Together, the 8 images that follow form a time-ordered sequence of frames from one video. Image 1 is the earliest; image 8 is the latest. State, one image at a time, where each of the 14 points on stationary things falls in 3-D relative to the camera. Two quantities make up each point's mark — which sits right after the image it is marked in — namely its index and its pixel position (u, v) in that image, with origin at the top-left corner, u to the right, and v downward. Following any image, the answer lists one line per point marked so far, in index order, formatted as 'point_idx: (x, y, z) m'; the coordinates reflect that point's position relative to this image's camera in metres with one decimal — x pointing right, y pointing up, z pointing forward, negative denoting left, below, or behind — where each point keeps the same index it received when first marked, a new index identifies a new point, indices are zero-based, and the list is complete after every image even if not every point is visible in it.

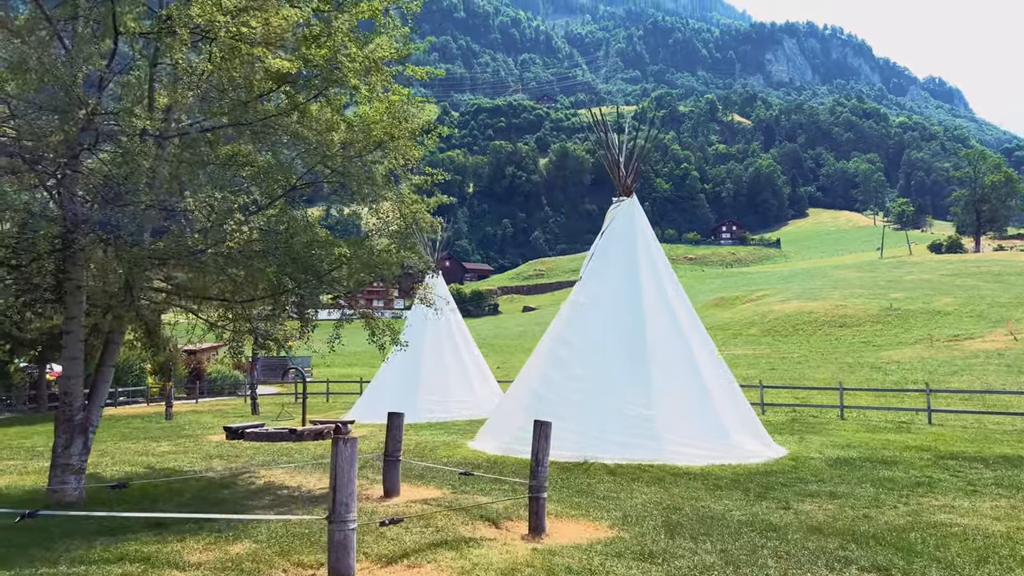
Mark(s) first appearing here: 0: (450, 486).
0: (-0.6, -2.2, +8.6) m
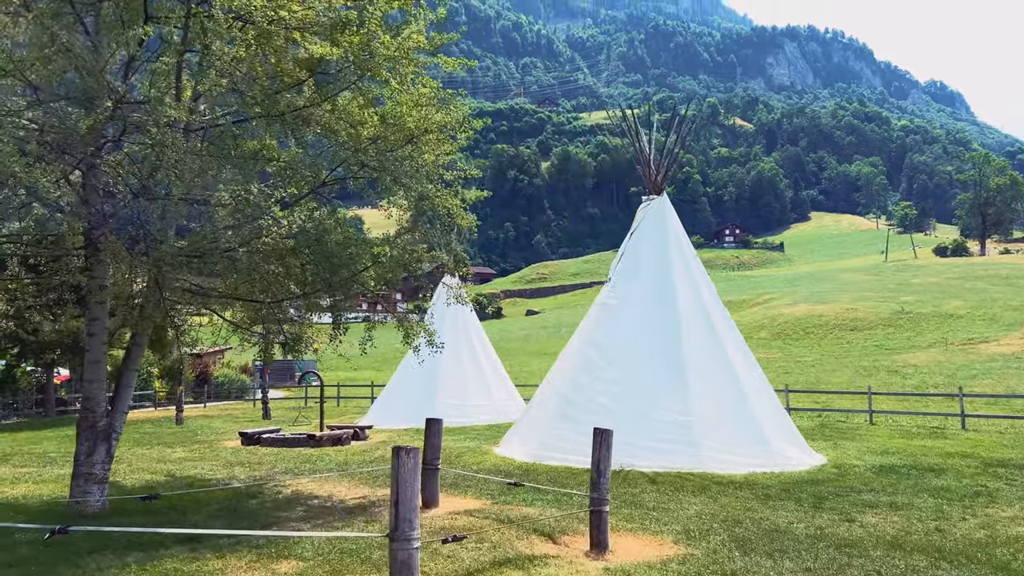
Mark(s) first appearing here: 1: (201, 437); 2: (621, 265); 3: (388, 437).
0: (-0.2, -2.2, +8.2) m
1: (-6.9, -3.3, +16.8) m
2: (+1.8, +0.4, +12.7) m
3: (-2.5, -3.0, +15.3) m
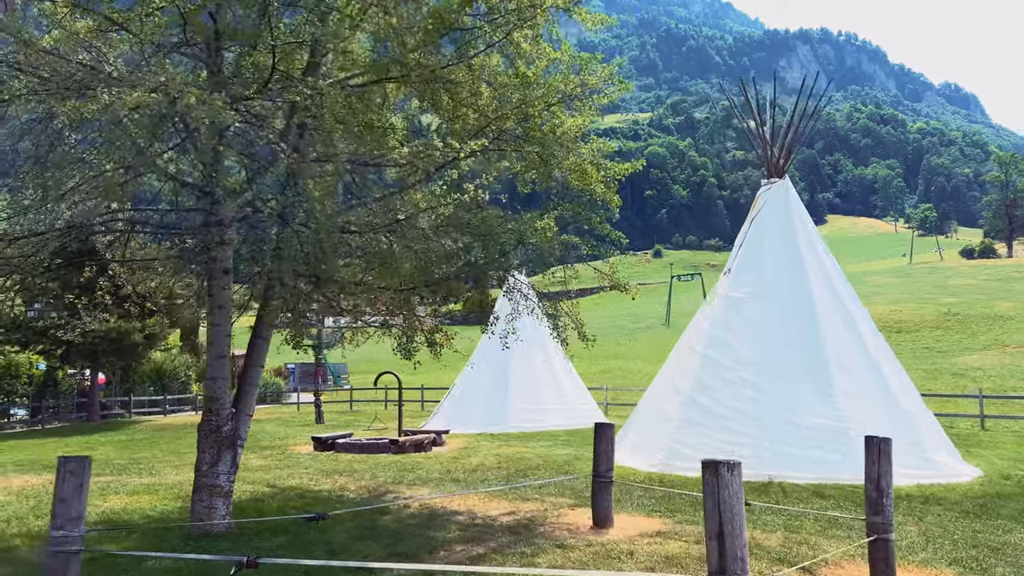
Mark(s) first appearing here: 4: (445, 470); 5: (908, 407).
0: (+1.4, -2.1, +7.1) m
1: (-5.2, -3.2, +15.8) m
2: (+3.5, +0.5, +11.6) m
3: (-0.8, -2.9, +14.2) m
4: (-0.9, -2.6, +10.8) m
5: (+5.3, -1.6, +10.2) m
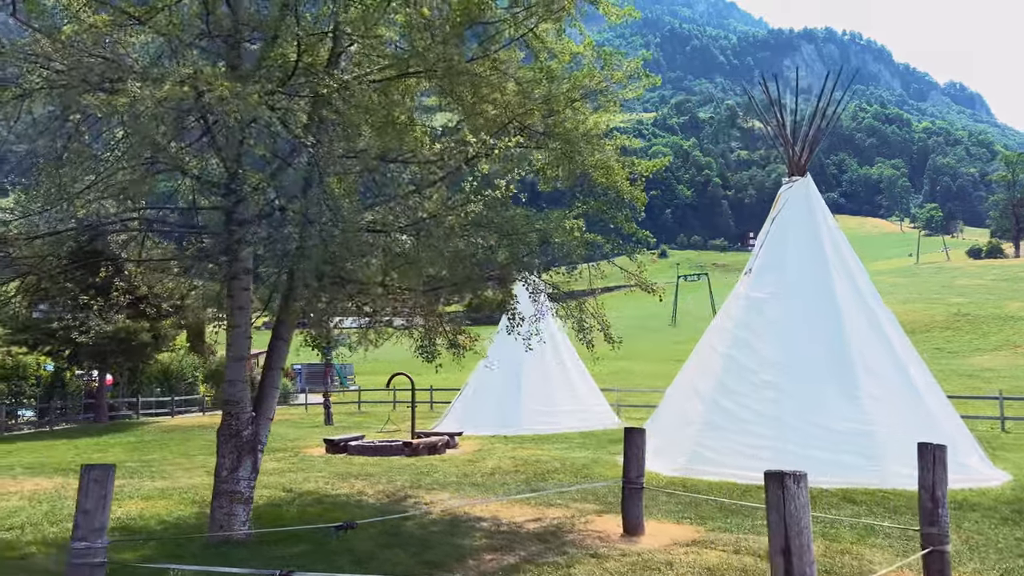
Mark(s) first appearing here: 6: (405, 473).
0: (+1.6, -2.1, +6.9) m
1: (-4.9, -3.2, +15.7) m
2: (+3.7, +0.5, +11.4) m
3: (-0.5, -2.9, +14.0) m
4: (-0.7, -2.6, +10.6) m
5: (+5.5, -1.6, +10.0) m
6: (-1.5, -2.5, +10.4) m
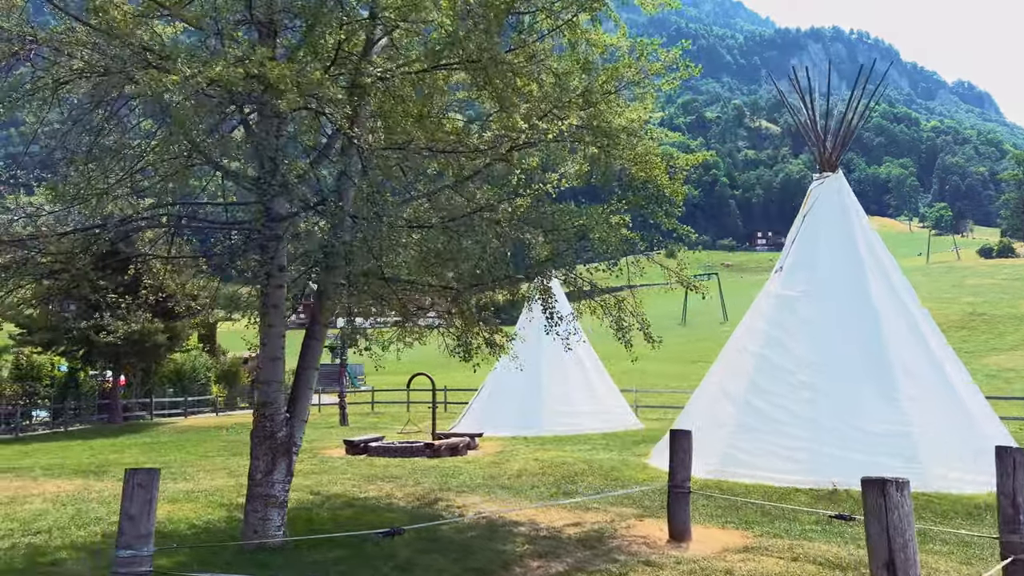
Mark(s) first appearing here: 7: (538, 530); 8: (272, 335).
0: (+2.0, -2.1, +6.7) m
1: (-4.5, -3.2, +15.5) m
2: (+4.1, +0.5, +11.1) m
3: (-0.1, -2.9, +13.8) m
4: (-0.3, -2.6, +10.4) m
5: (+5.9, -1.6, +9.8) m
6: (-1.1, -2.5, +10.2) m
7: (+0.2, -2.1, +6.7) m
8: (-2.0, -0.4, +6.2) m
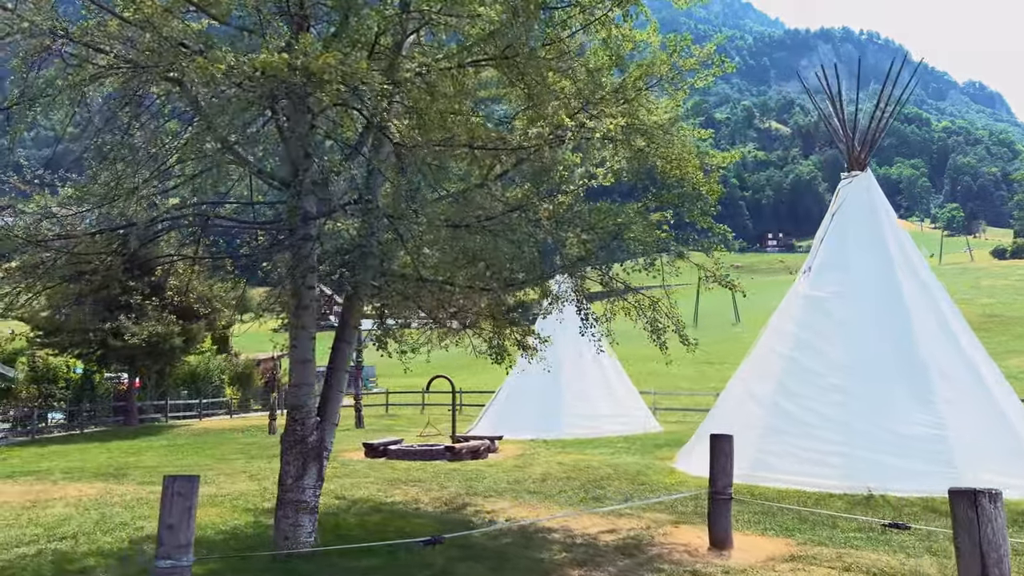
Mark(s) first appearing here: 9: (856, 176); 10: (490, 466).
0: (+2.3, -2.1, +6.5) m
1: (-4.1, -3.2, +15.4) m
2: (+4.4, +0.5, +10.9) m
3: (+0.3, -2.9, +13.7) m
4: (0.0, -2.6, +10.3) m
5: (+6.2, -1.6, +9.6) m
6: (-0.8, -2.5, +10.0) m
7: (+0.5, -2.1, +6.5) m
8: (-1.7, -0.4, +6.1) m
9: (+5.0, +1.6, +11.2) m
10: (-0.3, -2.7, +11.7) m
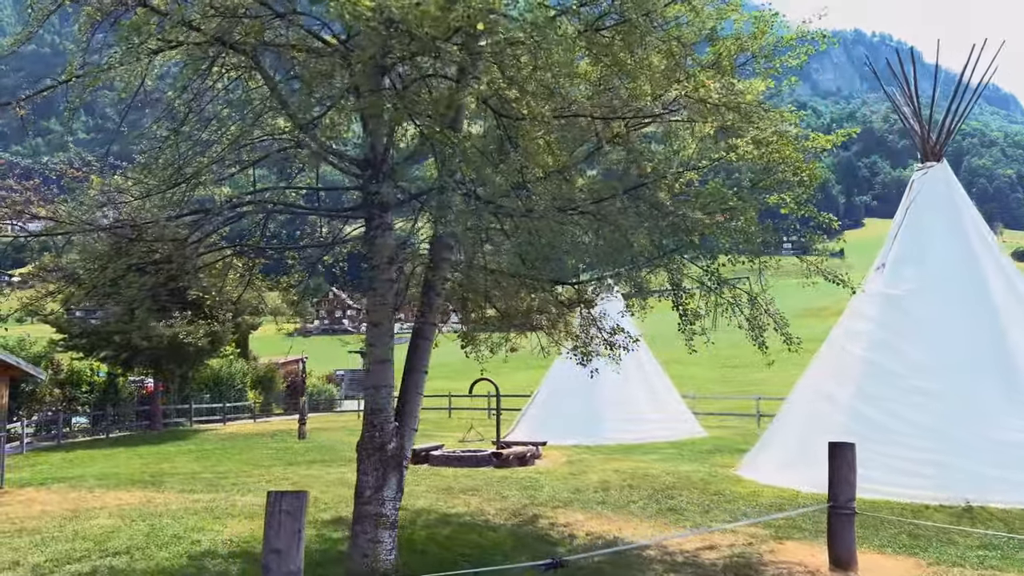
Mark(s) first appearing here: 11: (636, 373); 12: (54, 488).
0: (+3.0, -2.0, +5.9) m
1: (-3.2, -3.2, +14.9) m
2: (+5.2, +0.5, +10.3) m
3: (+1.1, -2.9, +13.1) m
4: (+0.8, -2.5, +9.7) m
5: (+7.0, -1.5, +8.9) m
6: (0.0, -2.5, +9.5) m
7: (+1.2, -2.0, +5.9) m
8: (-1.0, -0.3, +5.5) m
9: (+5.8, +1.7, +10.6) m
10: (+0.5, -2.7, +11.2) m
11: (+2.7, -1.9, +16.5) m
12: (-6.3, -2.8, +10.6) m
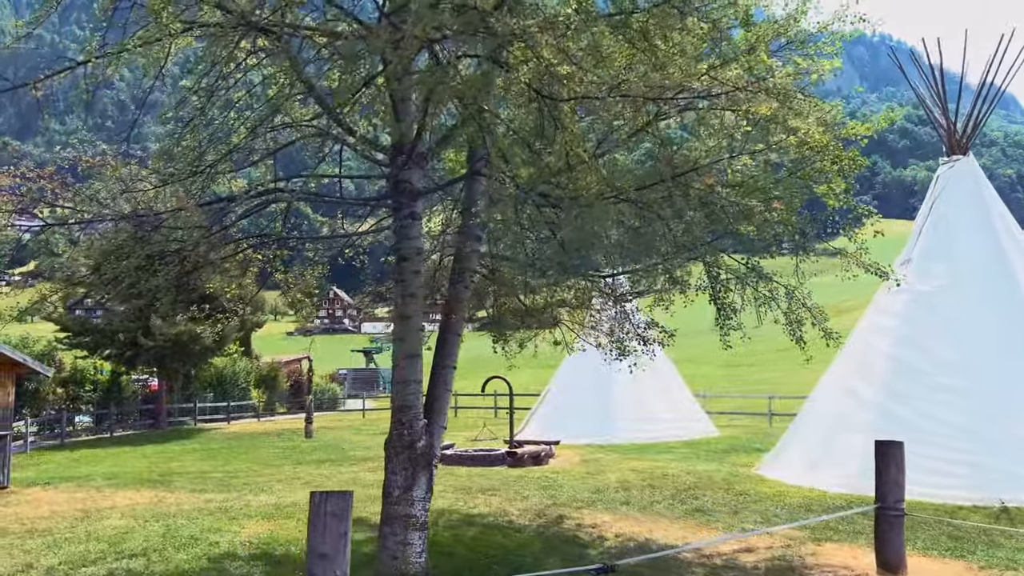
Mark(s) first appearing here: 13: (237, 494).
0: (+3.2, -2.0, +5.7) m
1: (-3.0, -3.1, +14.7) m
2: (+5.4, +0.6, +10.1) m
3: (+1.3, -2.8, +12.9) m
4: (+1.0, -2.5, +9.5) m
5: (+7.2, -1.5, +8.7) m
6: (+0.2, -2.4, +9.2) m
7: (+1.5, -2.0, +5.7) m
8: (-0.7, -0.3, +5.3) m
9: (+6.0, +1.7, +10.4) m
10: (+0.7, -2.6, +11.0) m
11: (+2.9, -1.8, +16.3) m
12: (-6.1, -2.7, +10.4) m
13: (-3.3, -2.5, +9.2) m
